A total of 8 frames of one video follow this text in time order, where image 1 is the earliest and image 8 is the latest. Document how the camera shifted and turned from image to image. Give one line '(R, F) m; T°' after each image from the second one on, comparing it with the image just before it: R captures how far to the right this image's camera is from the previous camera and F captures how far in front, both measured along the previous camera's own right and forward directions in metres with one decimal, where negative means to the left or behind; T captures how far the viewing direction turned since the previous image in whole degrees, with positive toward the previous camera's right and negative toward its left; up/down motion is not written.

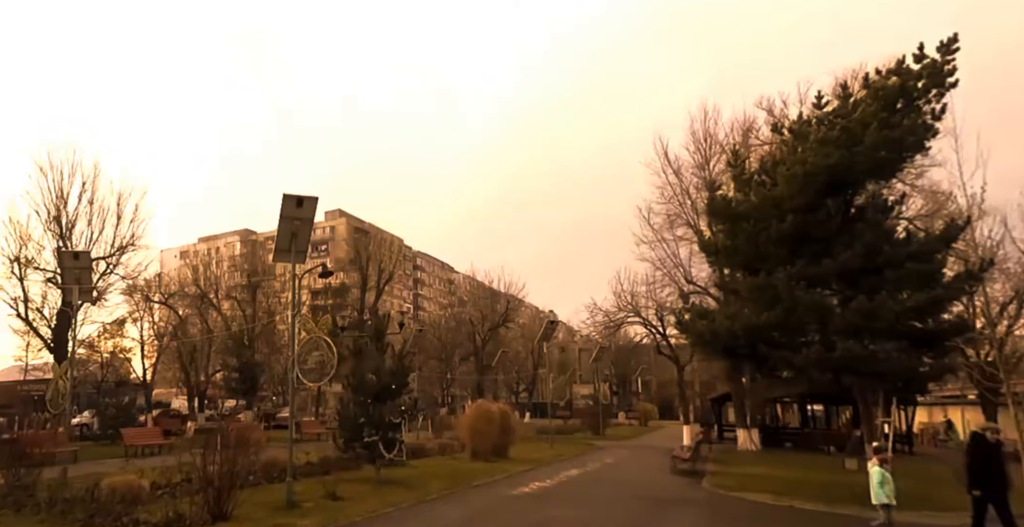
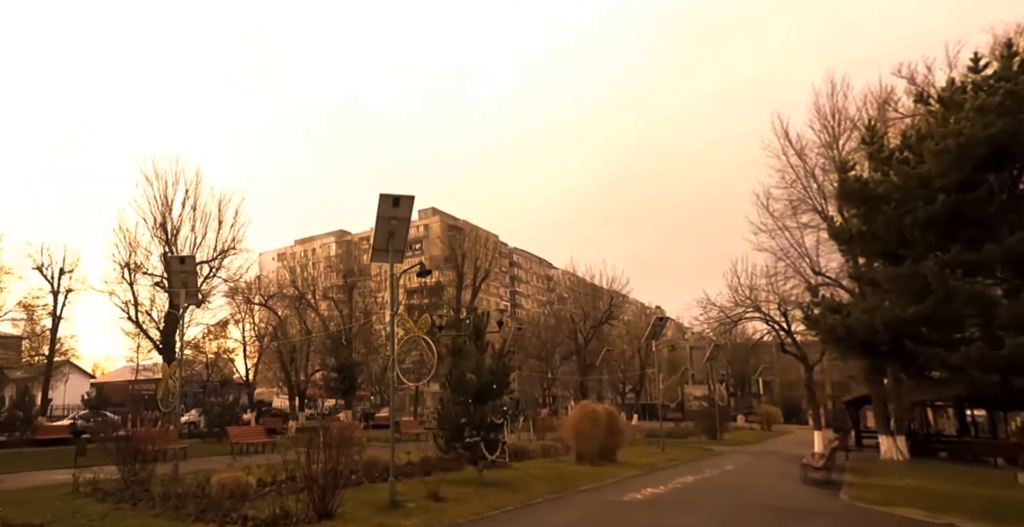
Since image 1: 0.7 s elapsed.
(-0.3, +0.4) m; -6°
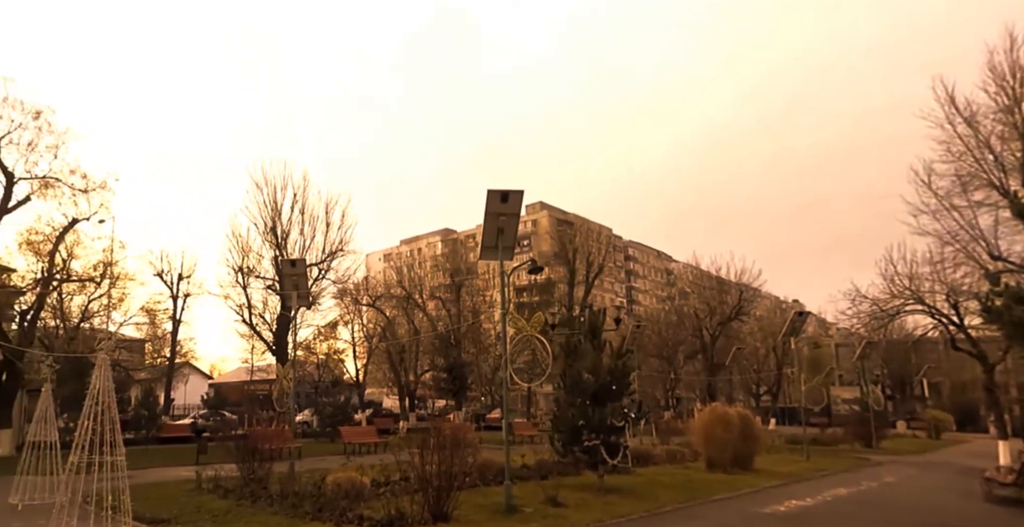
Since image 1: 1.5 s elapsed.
(-0.4, +0.5) m; -7°
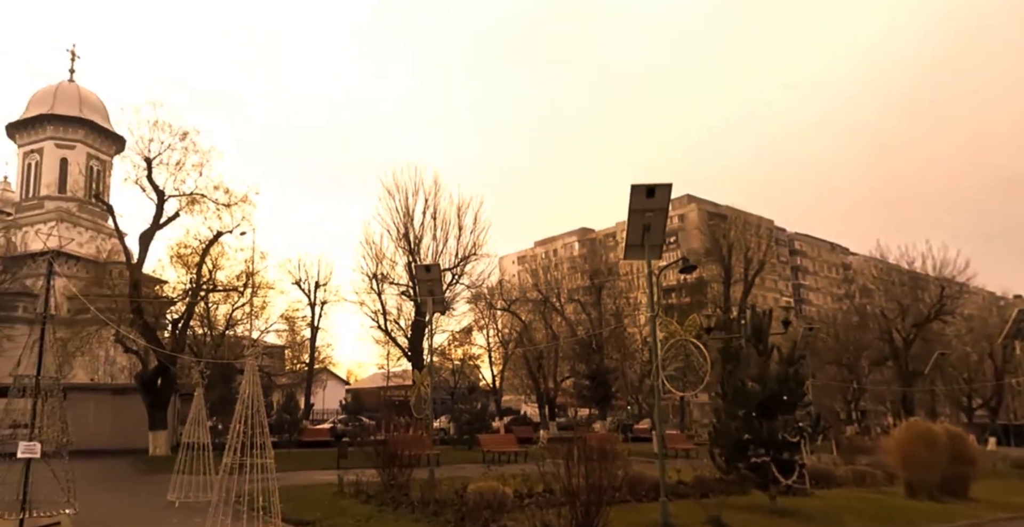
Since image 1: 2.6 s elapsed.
(-0.6, +0.8) m; -9°
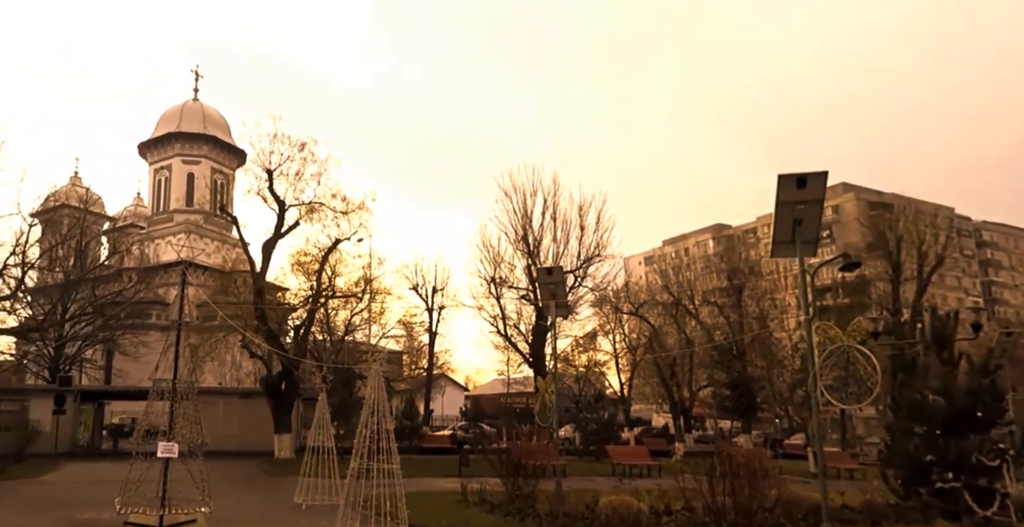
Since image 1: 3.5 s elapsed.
(-0.5, +0.8) m; -8°
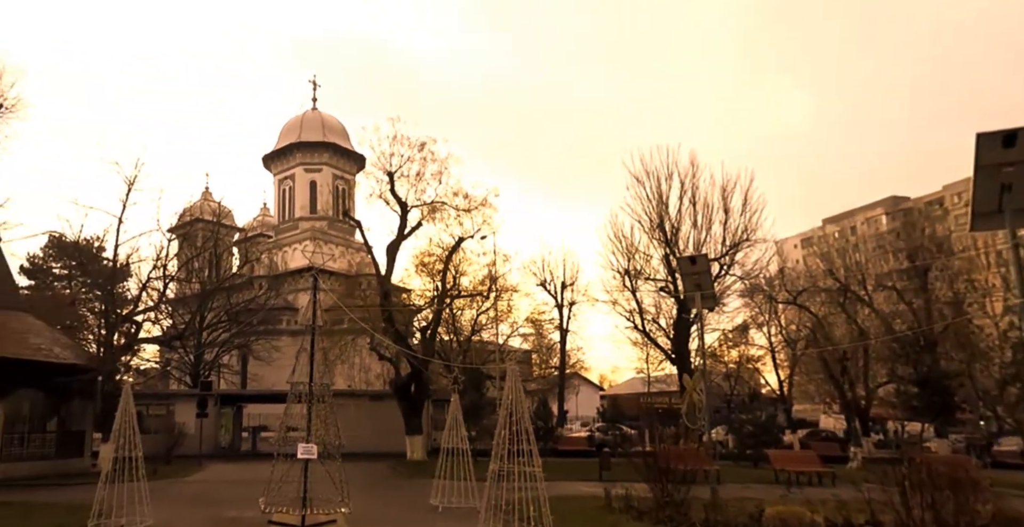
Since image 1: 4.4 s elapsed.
(-0.7, +0.9) m; -8°
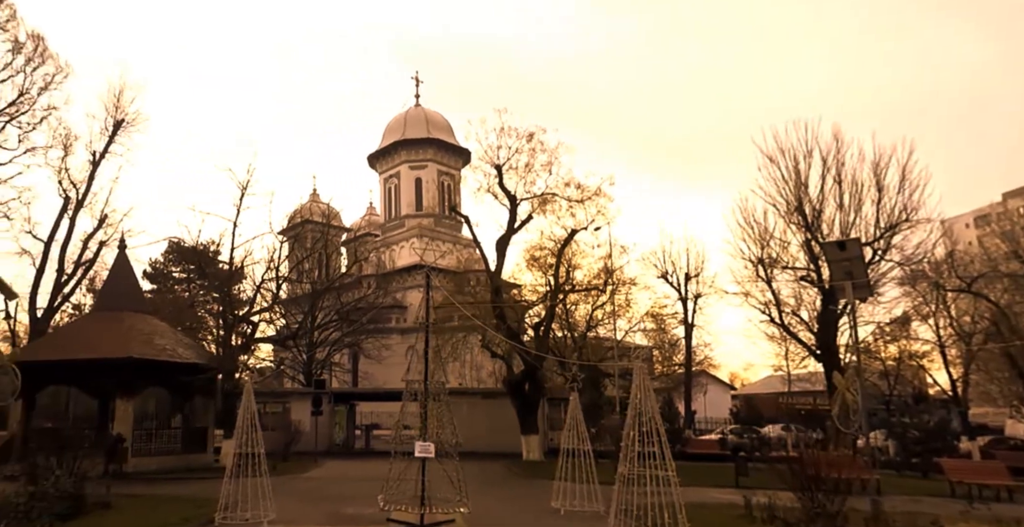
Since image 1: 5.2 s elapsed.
(-0.6, +0.9) m; -7°
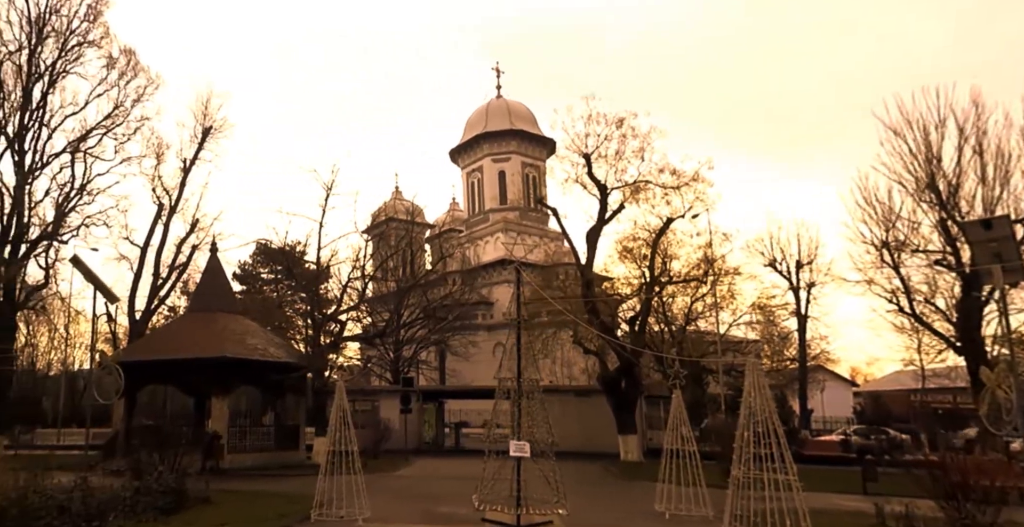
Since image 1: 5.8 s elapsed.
(-0.5, +0.8) m; -6°
